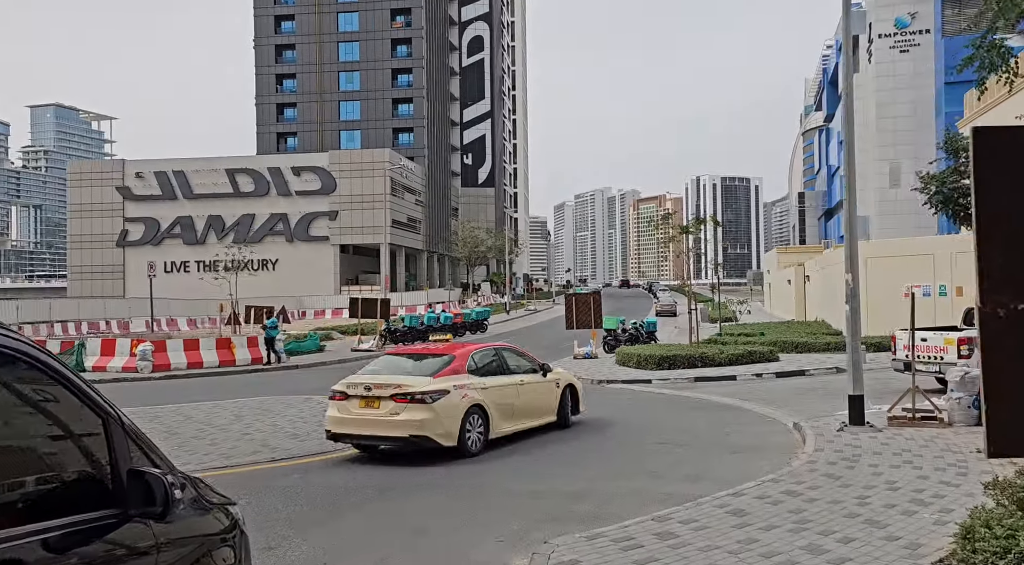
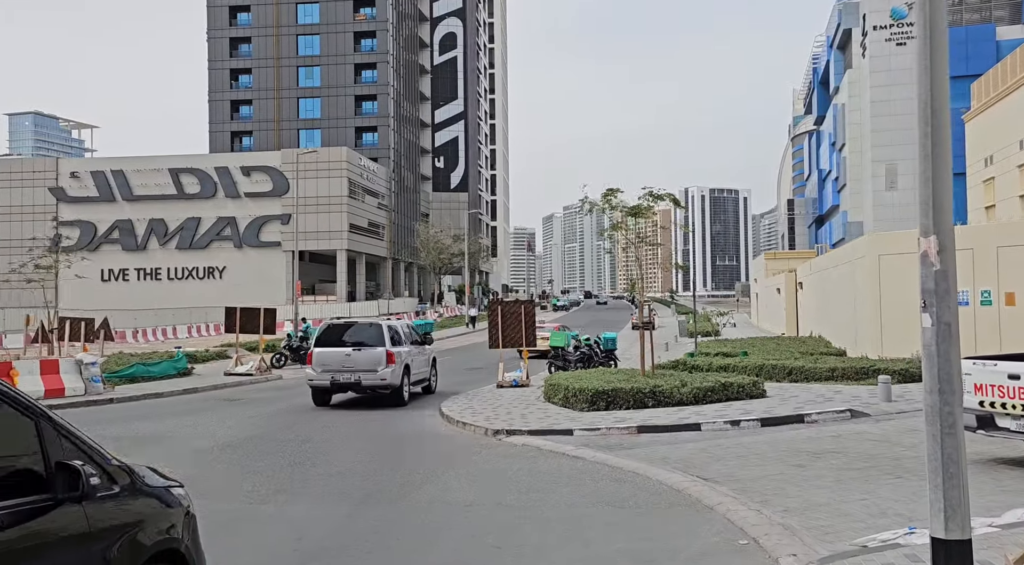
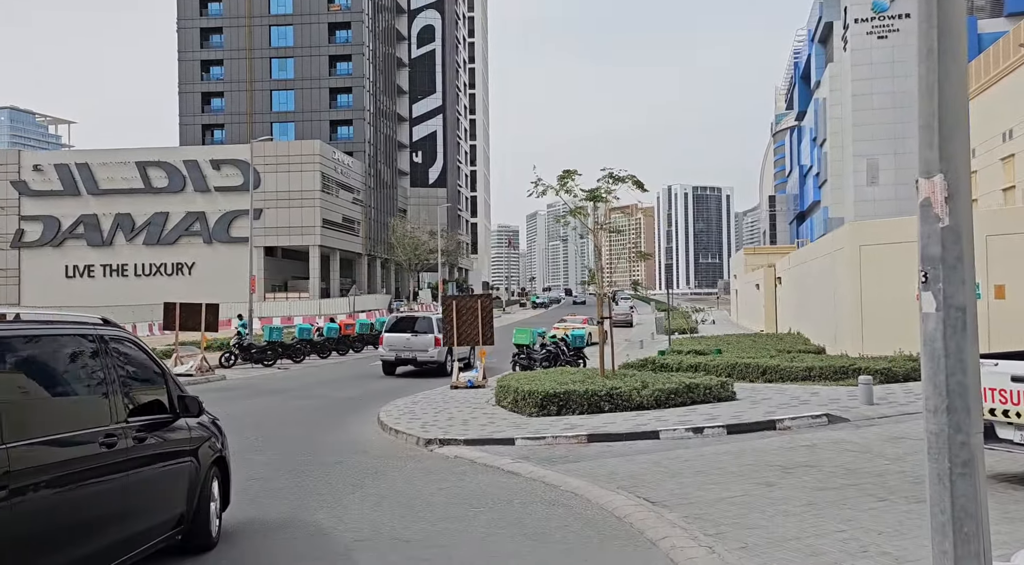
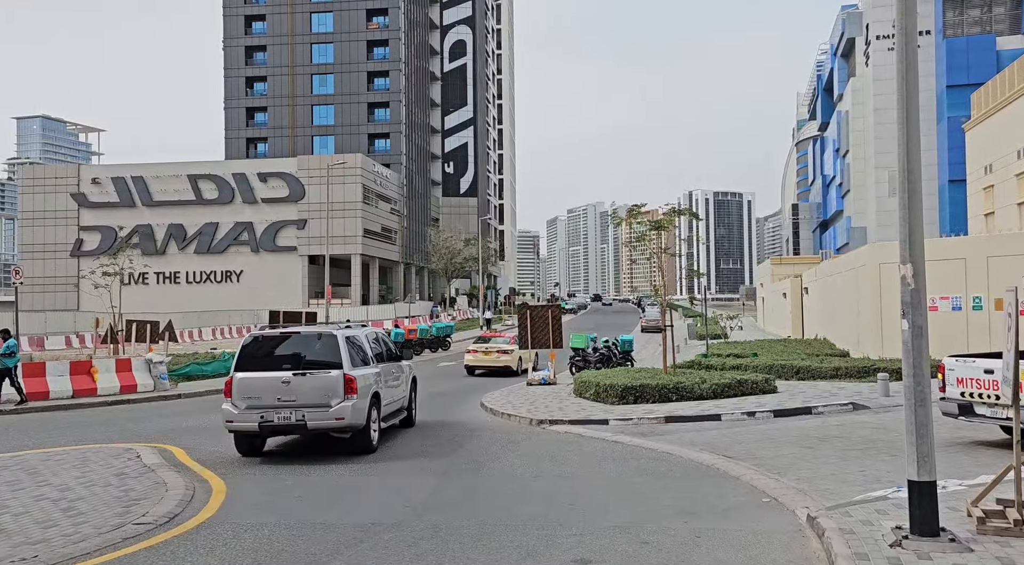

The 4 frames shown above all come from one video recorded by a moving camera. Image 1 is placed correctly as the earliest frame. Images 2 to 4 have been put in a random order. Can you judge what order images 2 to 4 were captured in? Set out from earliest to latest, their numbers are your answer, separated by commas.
4, 2, 3
